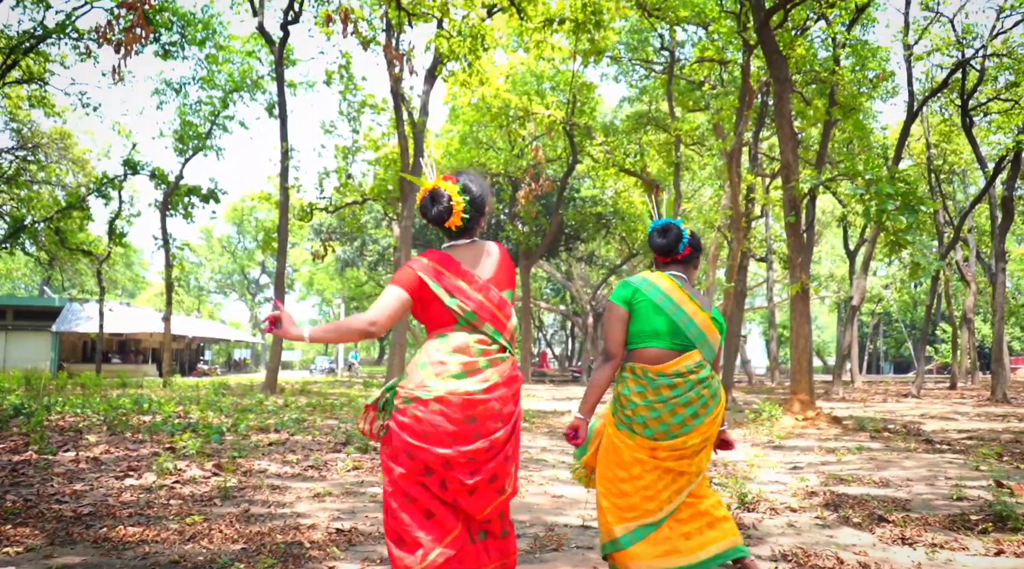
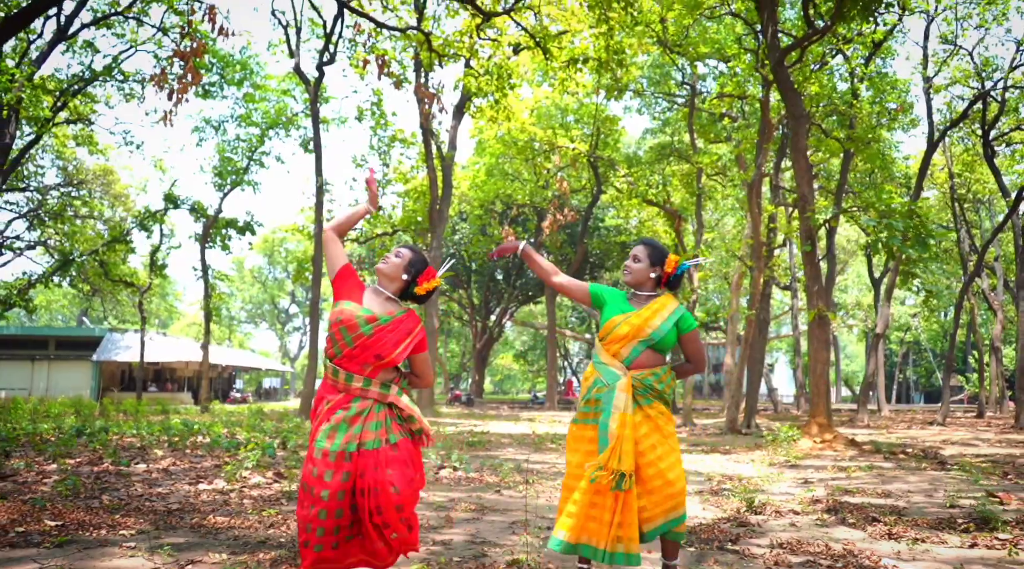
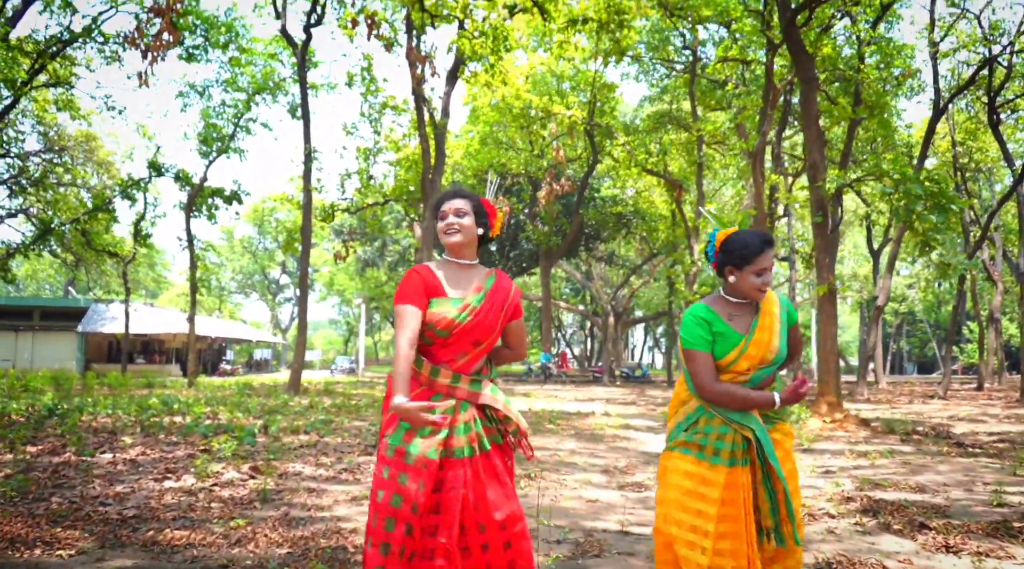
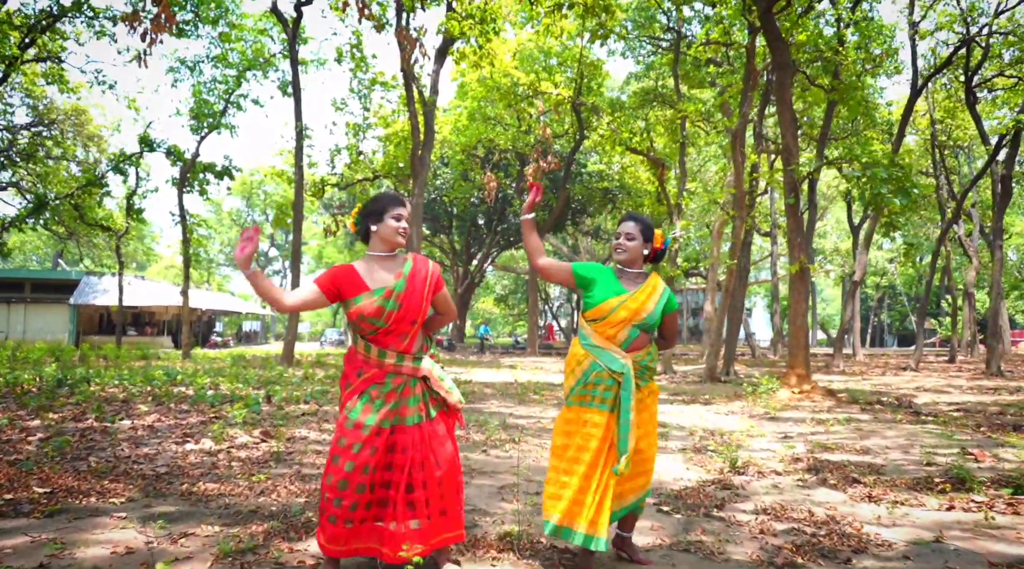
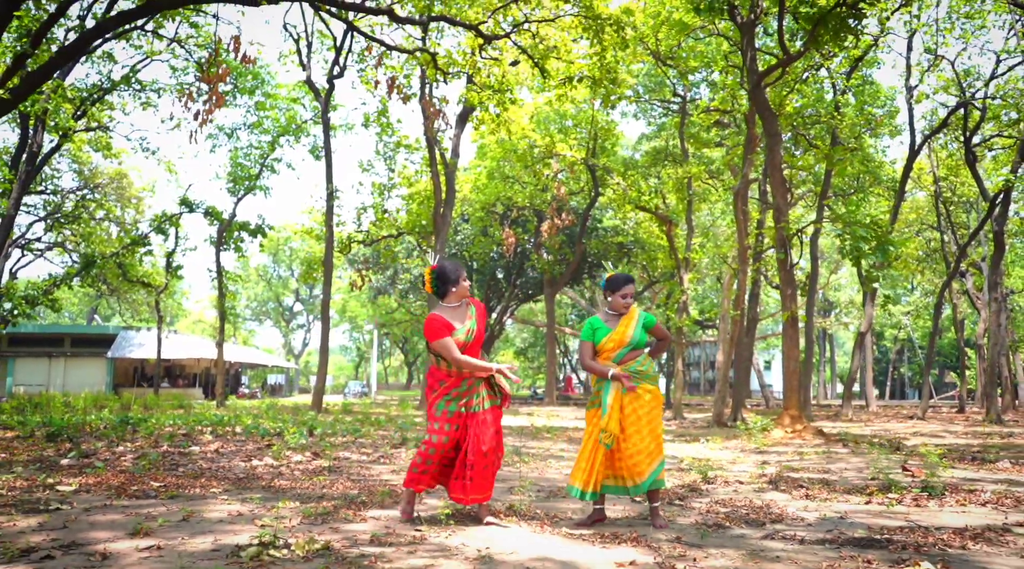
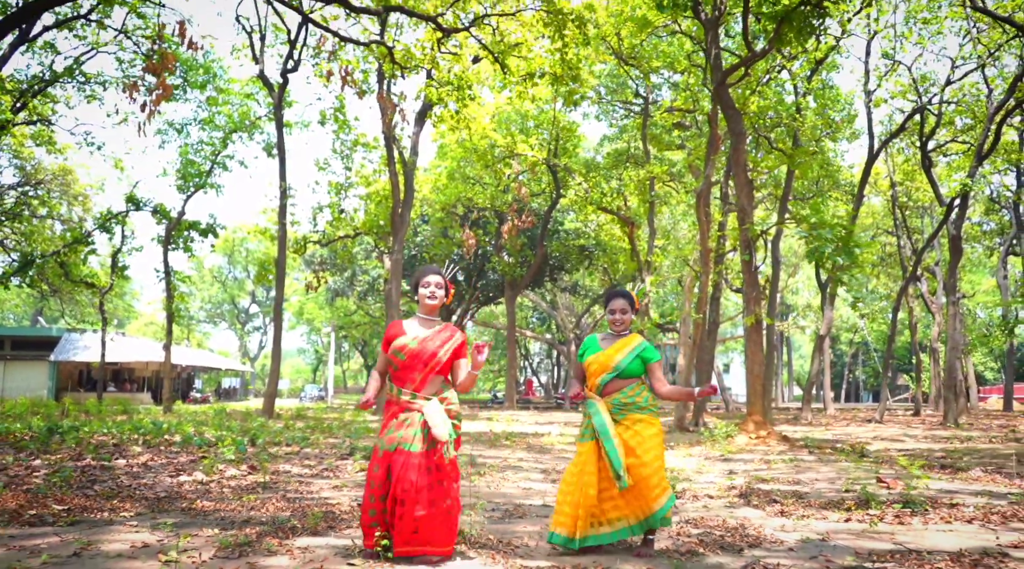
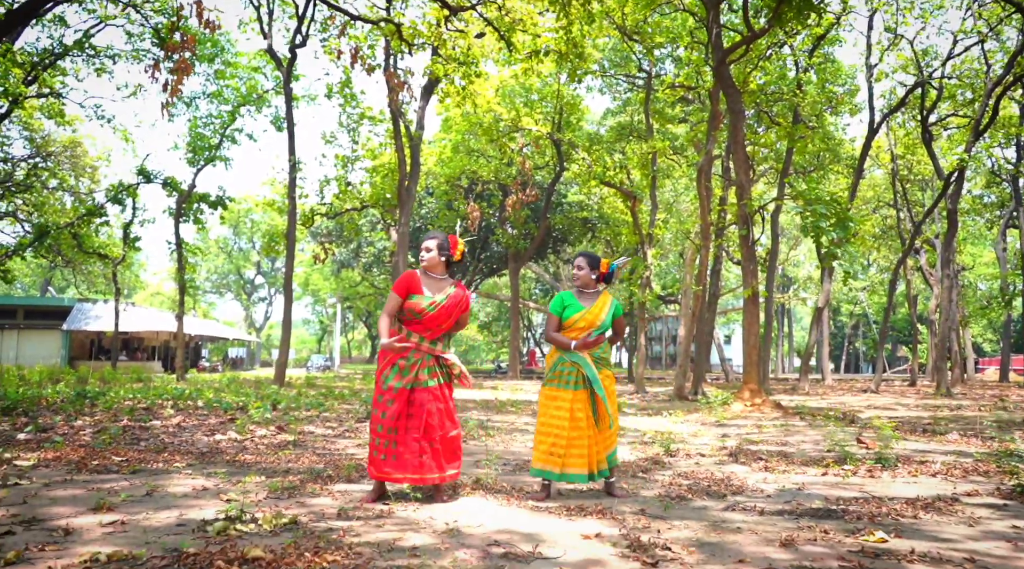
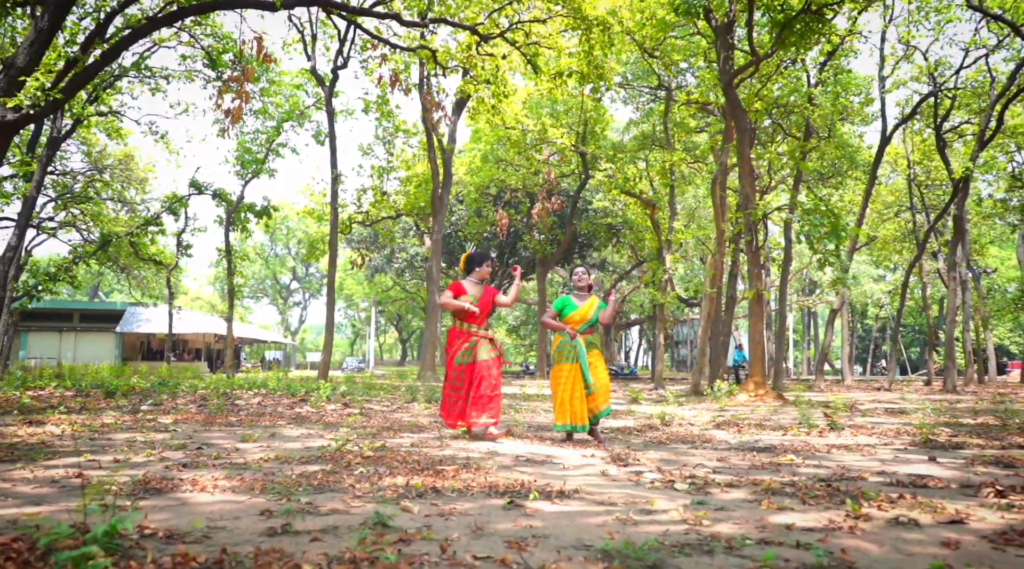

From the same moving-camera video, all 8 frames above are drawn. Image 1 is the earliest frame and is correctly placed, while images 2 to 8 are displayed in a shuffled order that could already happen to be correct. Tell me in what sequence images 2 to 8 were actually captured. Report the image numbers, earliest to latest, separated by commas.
6, 7, 4, 3, 2, 5, 8
